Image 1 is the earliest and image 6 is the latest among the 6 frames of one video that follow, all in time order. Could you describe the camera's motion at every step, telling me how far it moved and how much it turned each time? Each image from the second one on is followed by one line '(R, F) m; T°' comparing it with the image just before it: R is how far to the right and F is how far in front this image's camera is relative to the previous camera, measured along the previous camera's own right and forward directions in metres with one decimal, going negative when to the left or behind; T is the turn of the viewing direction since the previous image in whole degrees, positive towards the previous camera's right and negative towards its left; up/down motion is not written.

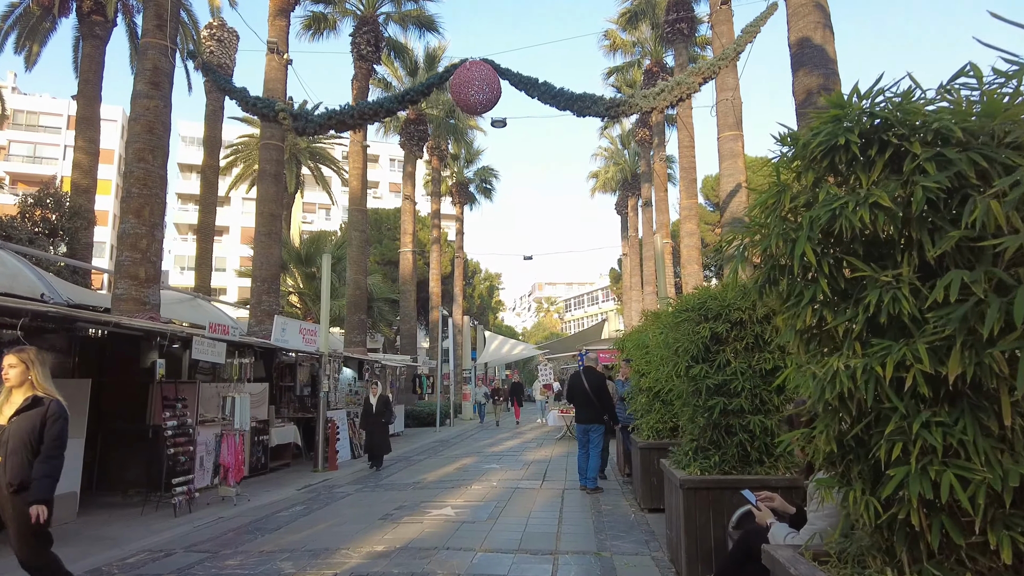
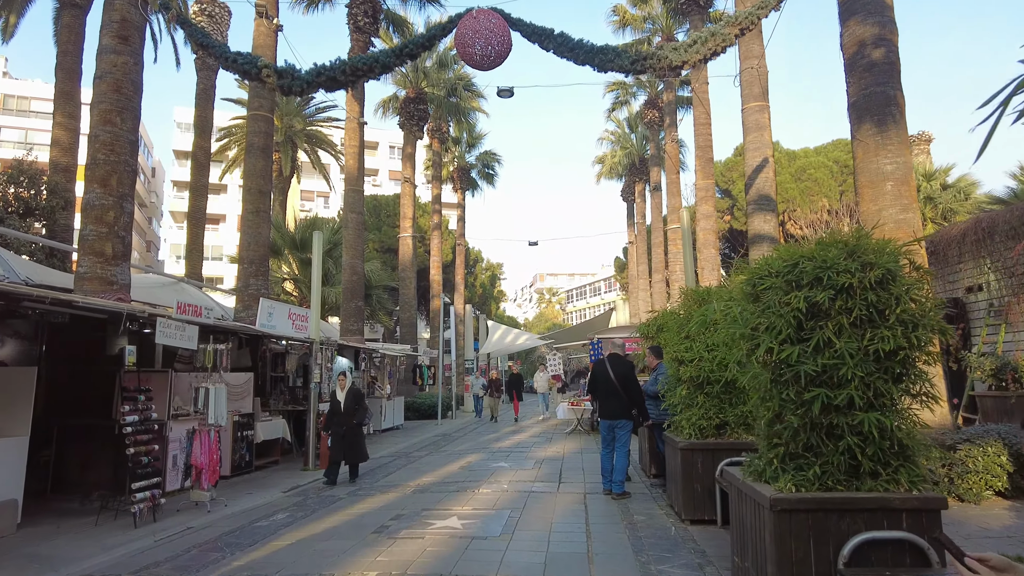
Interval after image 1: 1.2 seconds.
(-0.2, +1.1) m; 0°
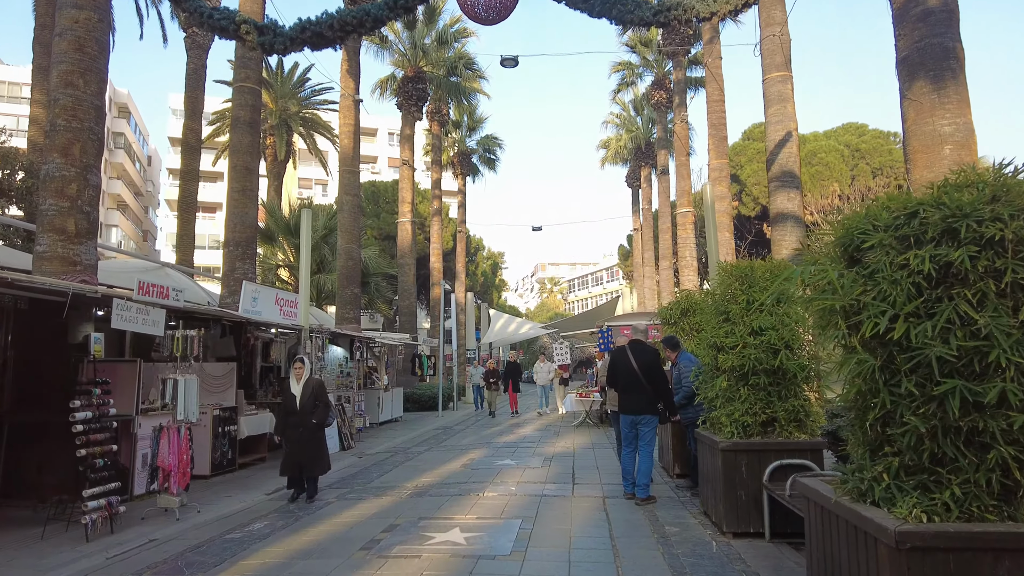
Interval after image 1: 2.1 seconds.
(-0.1, +0.9) m; 0°
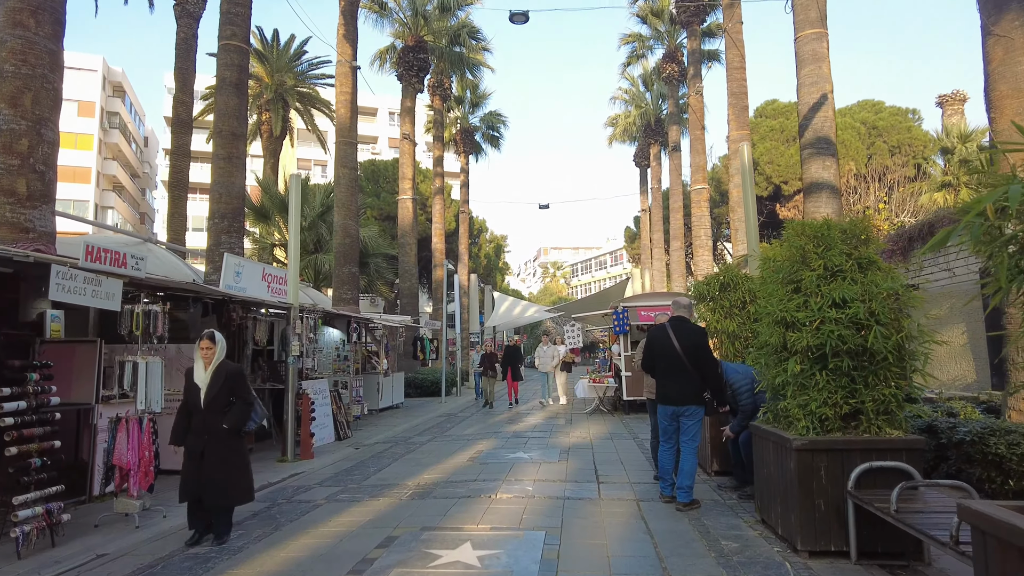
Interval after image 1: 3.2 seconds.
(-0.2, +1.1) m; 0°
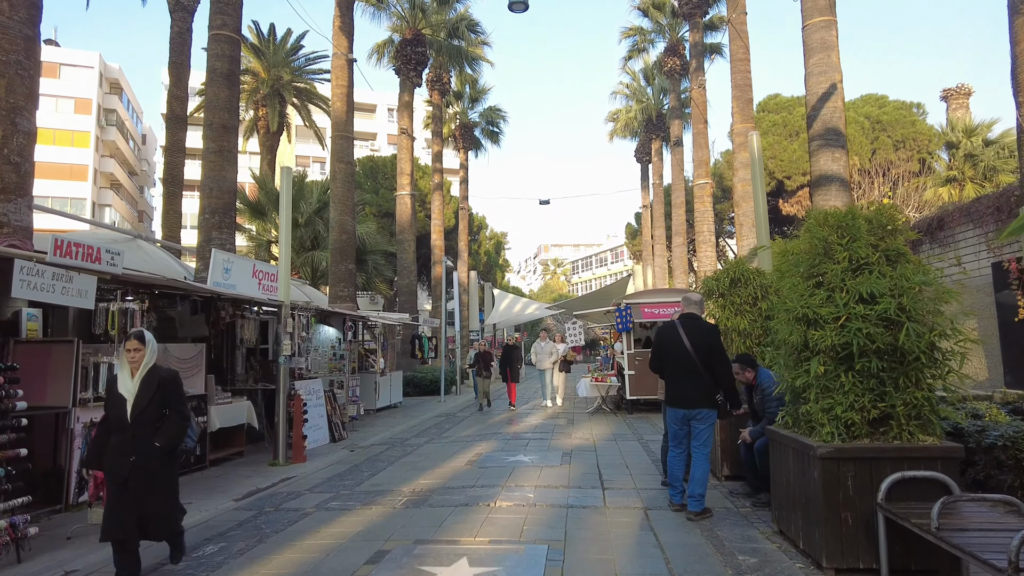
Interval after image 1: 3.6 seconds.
(0.0, +0.4) m; 0°
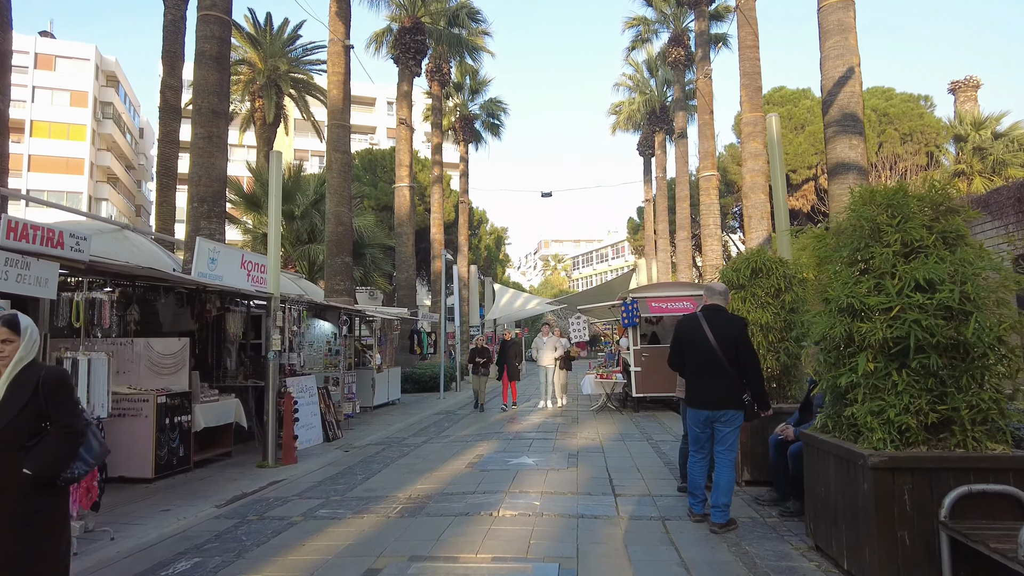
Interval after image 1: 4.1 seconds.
(0.0, +0.5) m; 0°
